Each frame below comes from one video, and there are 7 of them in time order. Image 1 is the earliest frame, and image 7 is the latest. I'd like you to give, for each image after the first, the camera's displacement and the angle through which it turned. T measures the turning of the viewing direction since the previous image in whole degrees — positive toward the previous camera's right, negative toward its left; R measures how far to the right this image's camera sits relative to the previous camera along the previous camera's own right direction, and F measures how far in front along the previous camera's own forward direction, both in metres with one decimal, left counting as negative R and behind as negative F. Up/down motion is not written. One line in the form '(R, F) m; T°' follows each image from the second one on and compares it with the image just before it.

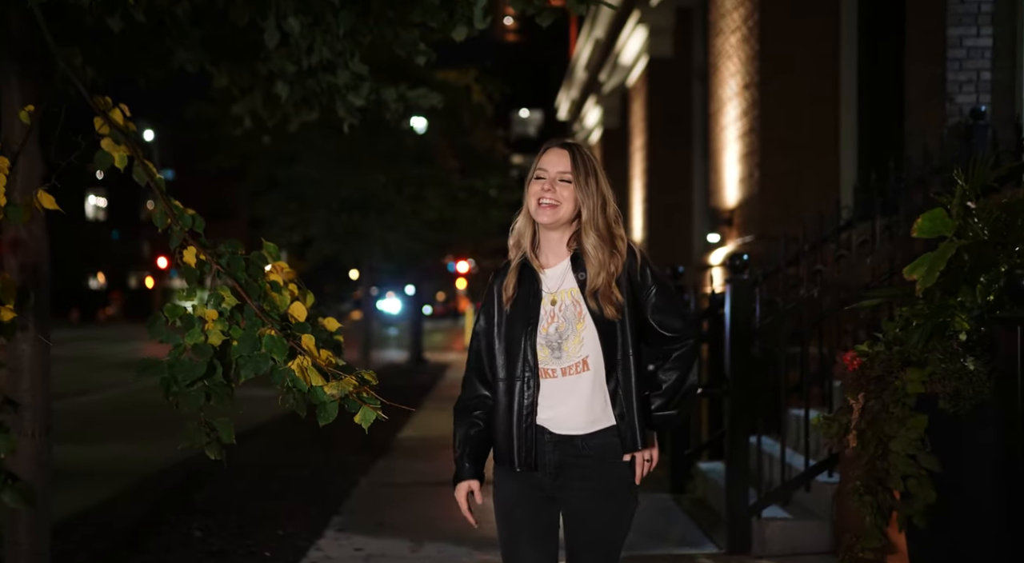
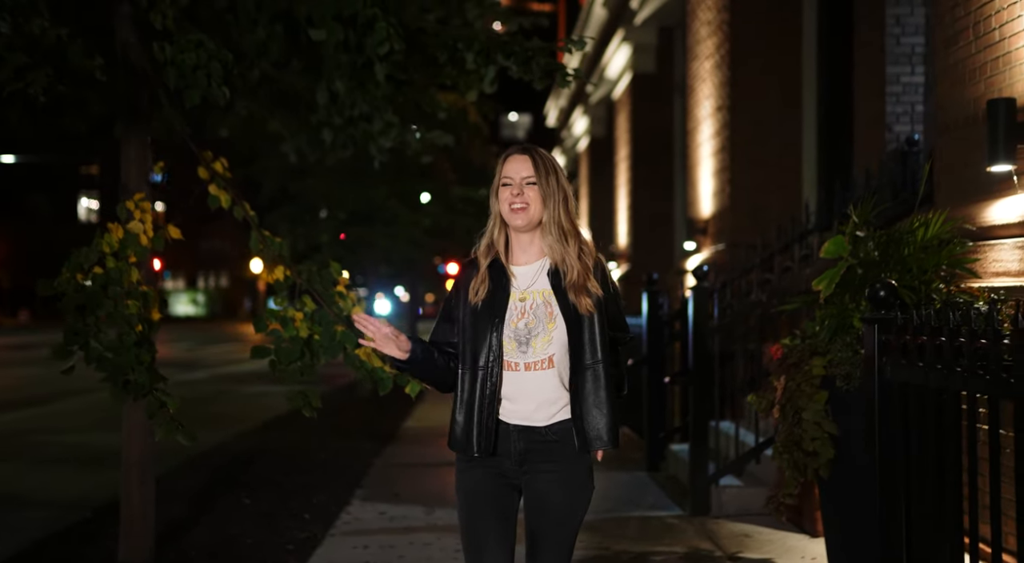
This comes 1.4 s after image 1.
(-0.1, -1.1) m; +1°
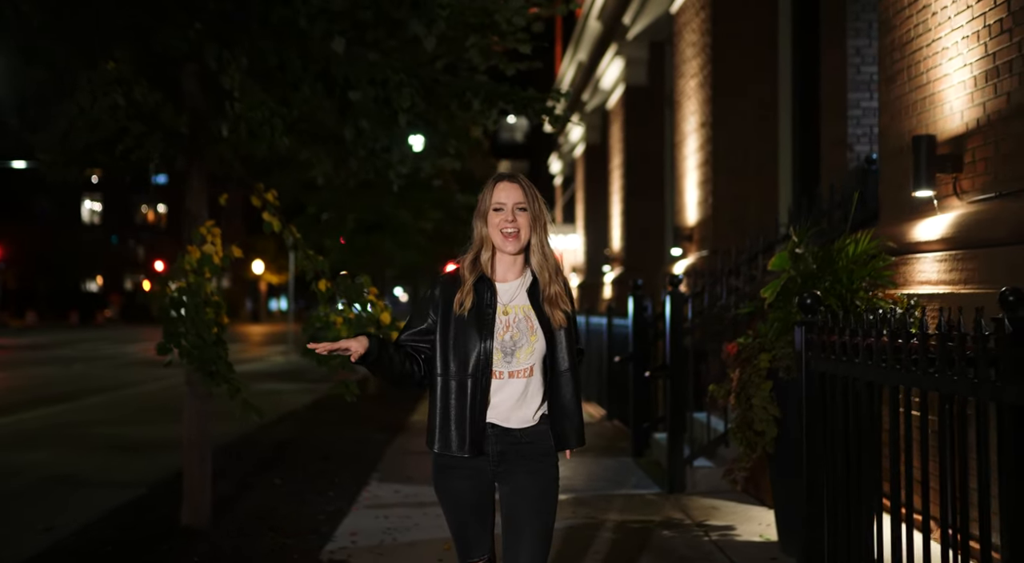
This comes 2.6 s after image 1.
(0.0, -0.9) m; 0°
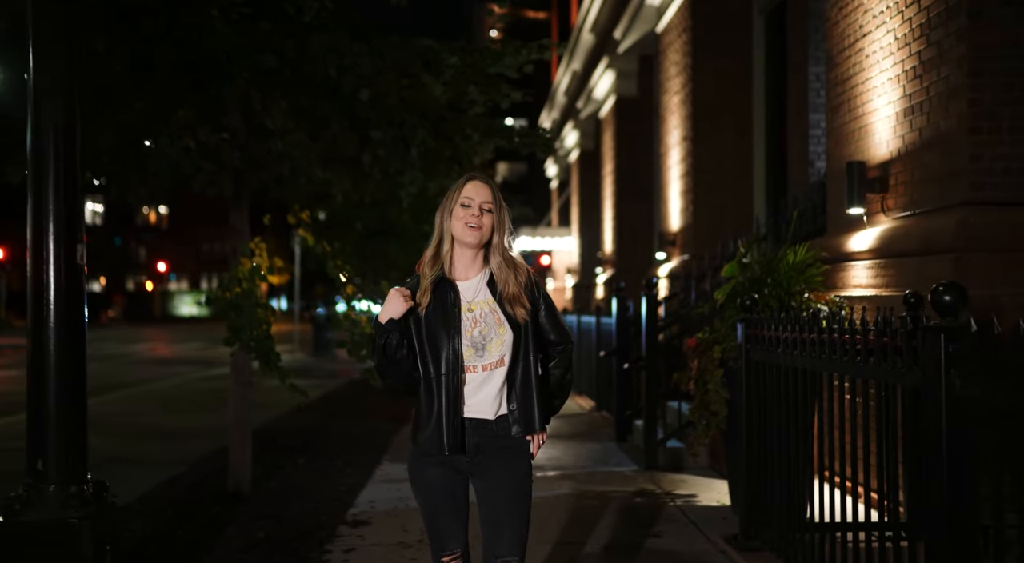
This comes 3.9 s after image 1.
(0.0, -1.1) m; 0°
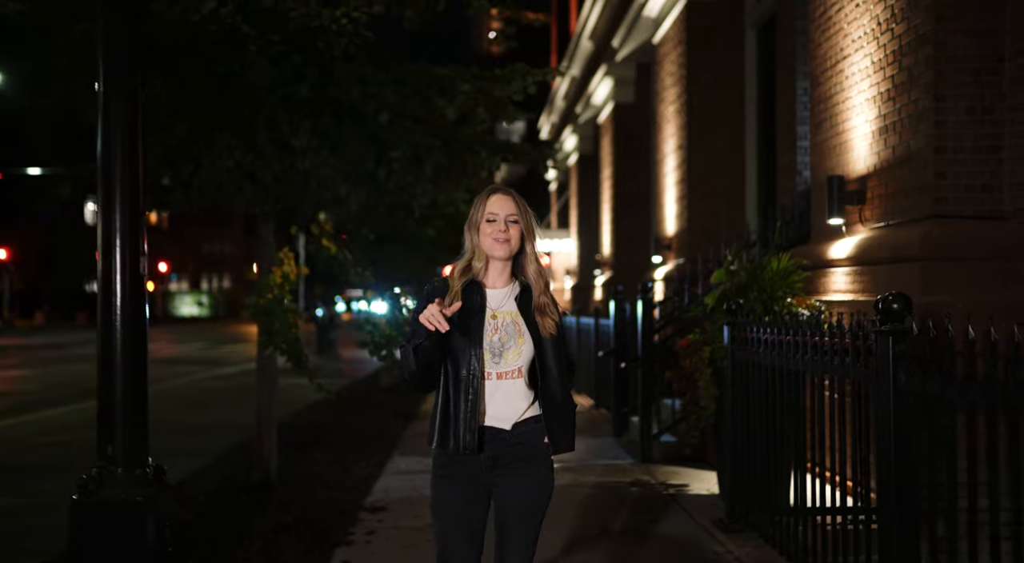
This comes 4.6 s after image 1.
(-0.1, -0.6) m; 0°
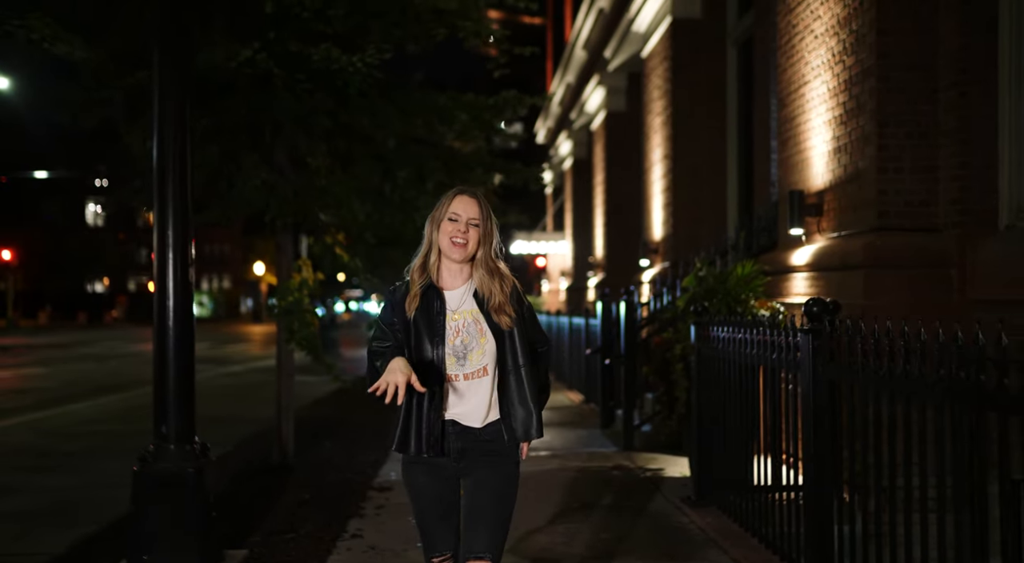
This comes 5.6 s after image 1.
(0.0, -0.9) m; 0°
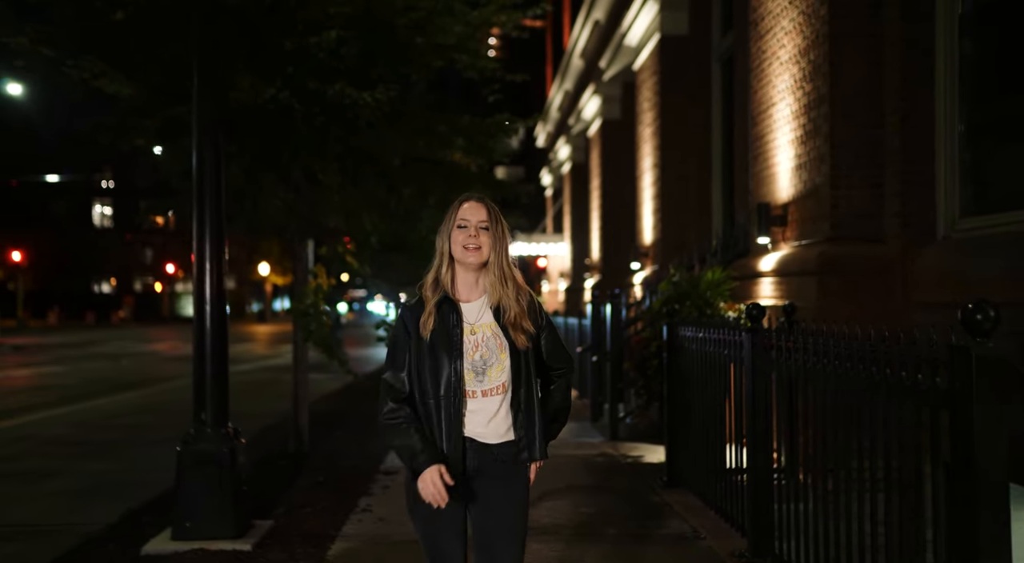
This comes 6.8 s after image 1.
(+0.1, -0.9) m; 0°
